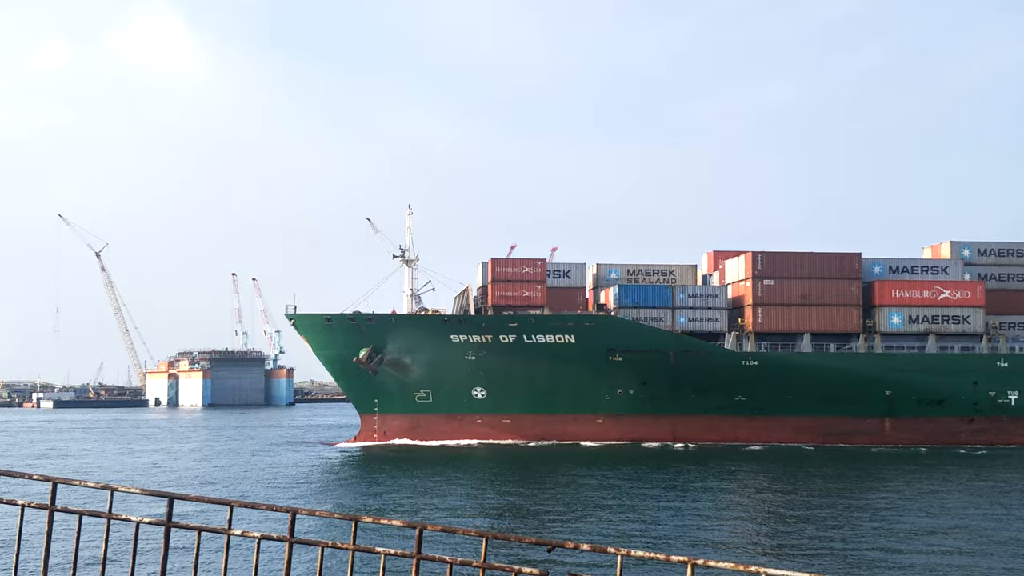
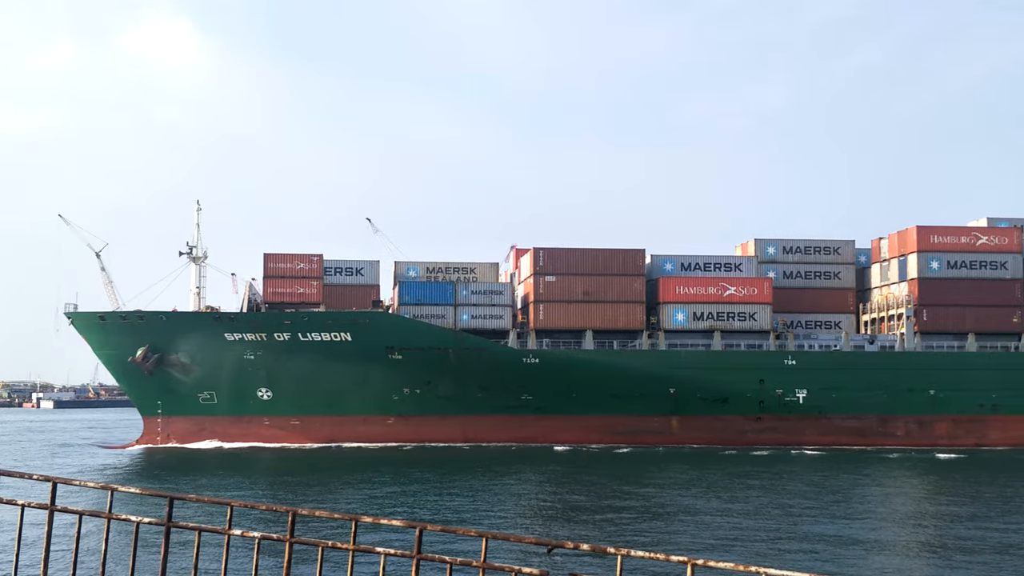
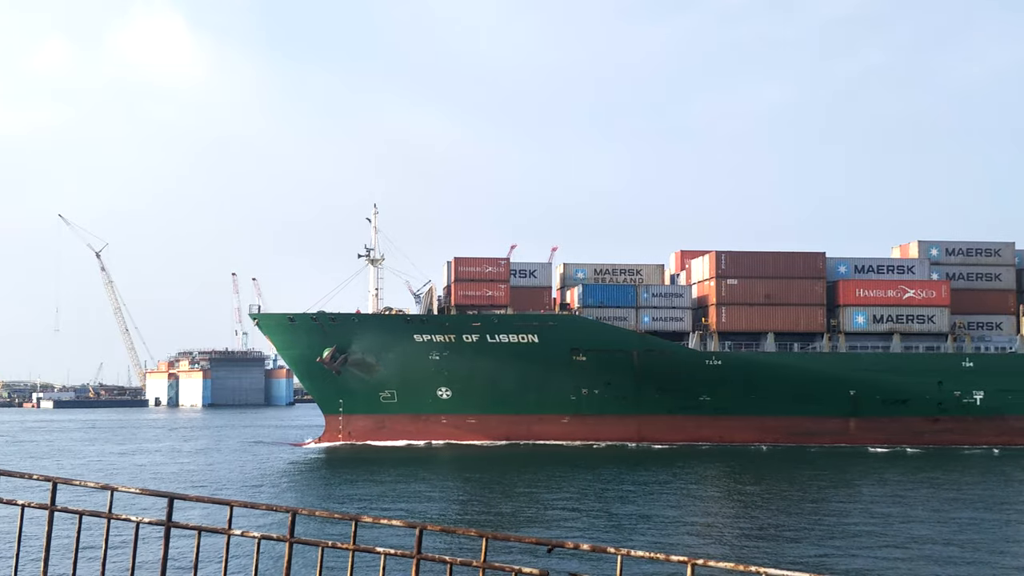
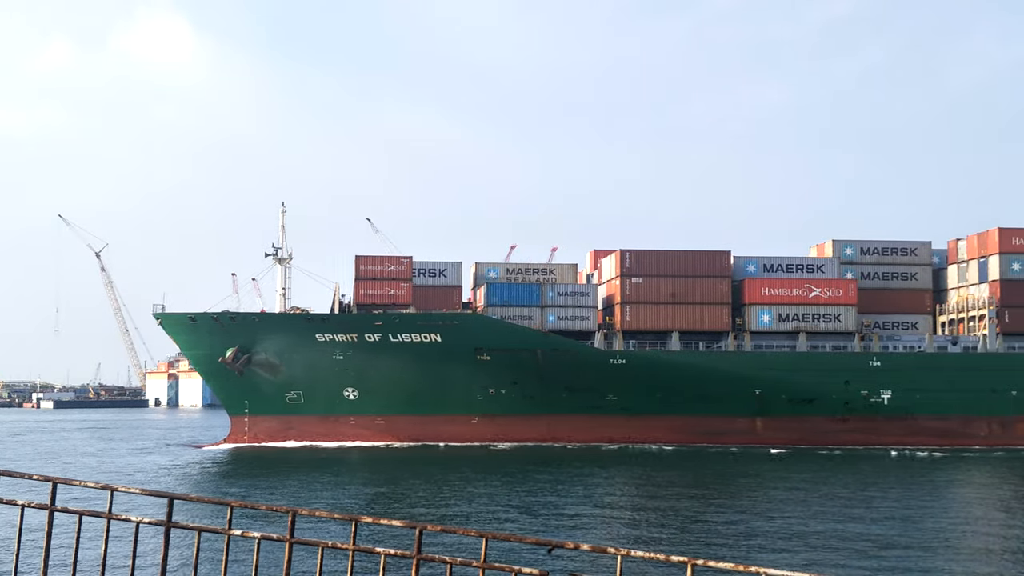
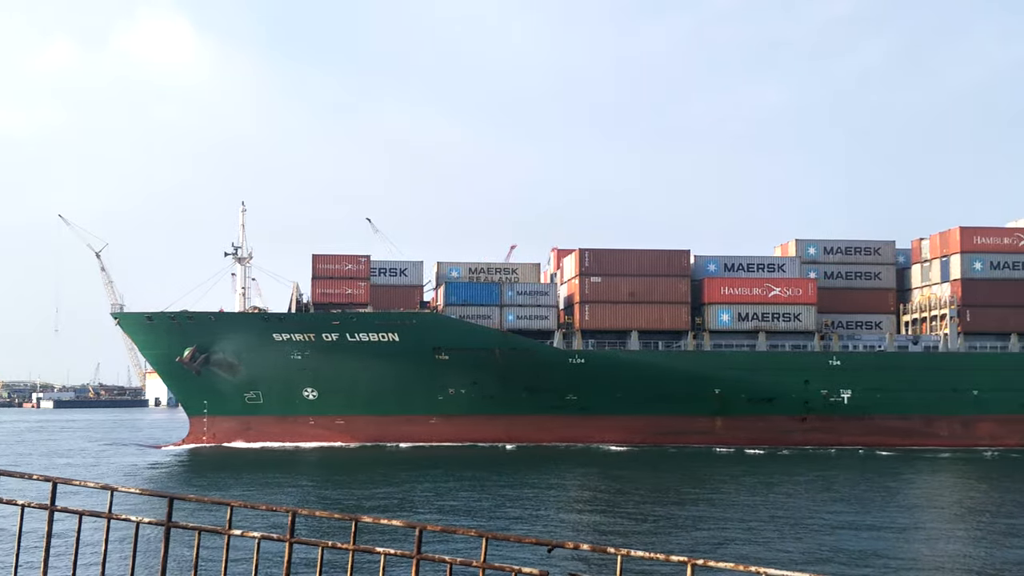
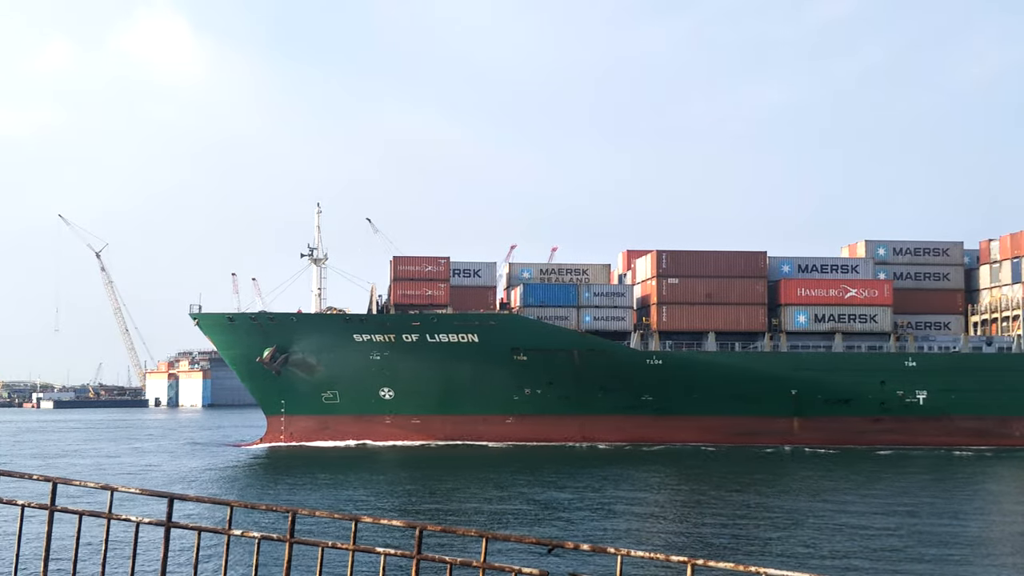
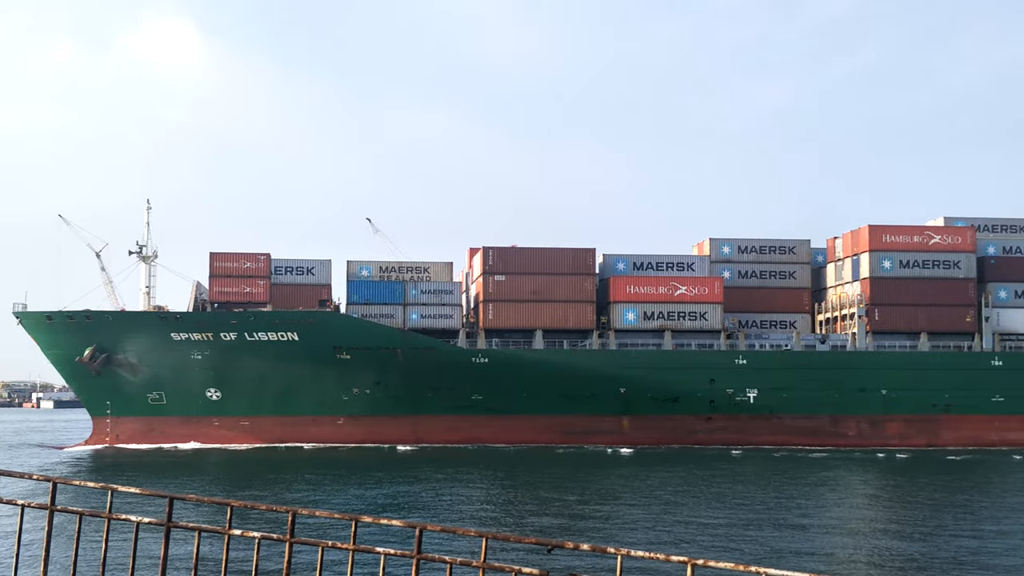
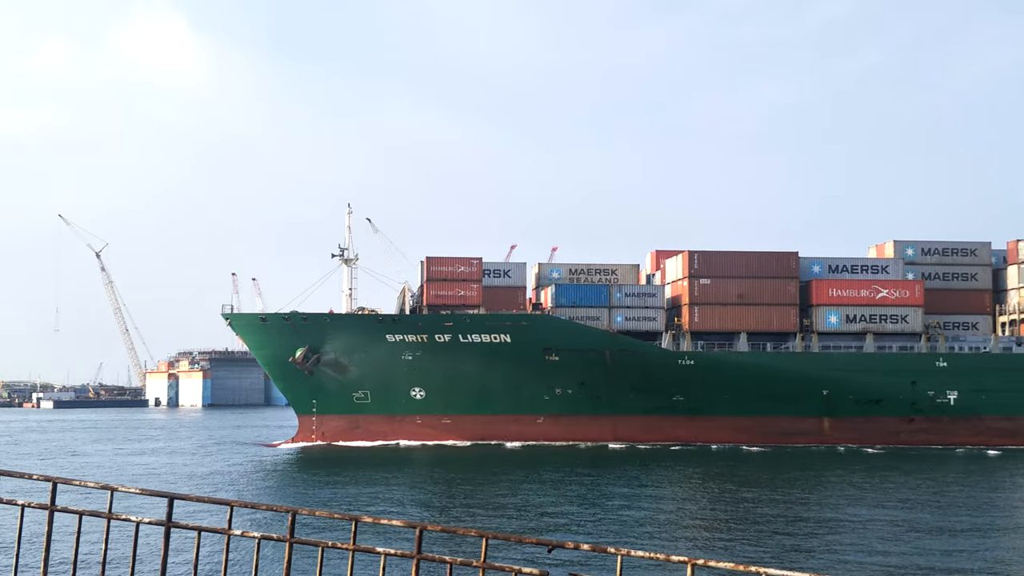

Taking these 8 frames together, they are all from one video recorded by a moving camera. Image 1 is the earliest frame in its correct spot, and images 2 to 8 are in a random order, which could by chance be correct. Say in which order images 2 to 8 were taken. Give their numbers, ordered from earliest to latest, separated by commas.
3, 8, 6, 4, 5, 2, 7
